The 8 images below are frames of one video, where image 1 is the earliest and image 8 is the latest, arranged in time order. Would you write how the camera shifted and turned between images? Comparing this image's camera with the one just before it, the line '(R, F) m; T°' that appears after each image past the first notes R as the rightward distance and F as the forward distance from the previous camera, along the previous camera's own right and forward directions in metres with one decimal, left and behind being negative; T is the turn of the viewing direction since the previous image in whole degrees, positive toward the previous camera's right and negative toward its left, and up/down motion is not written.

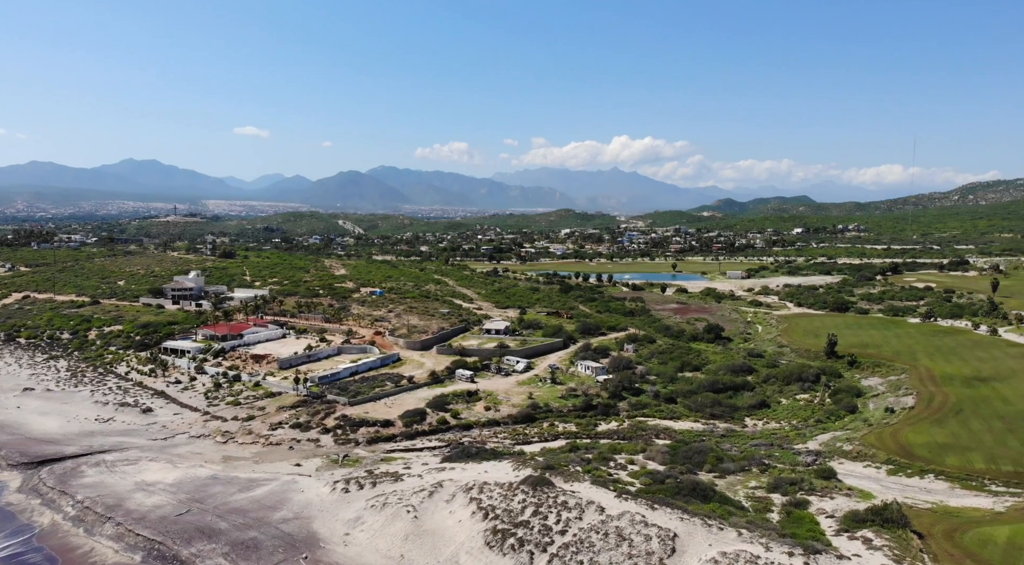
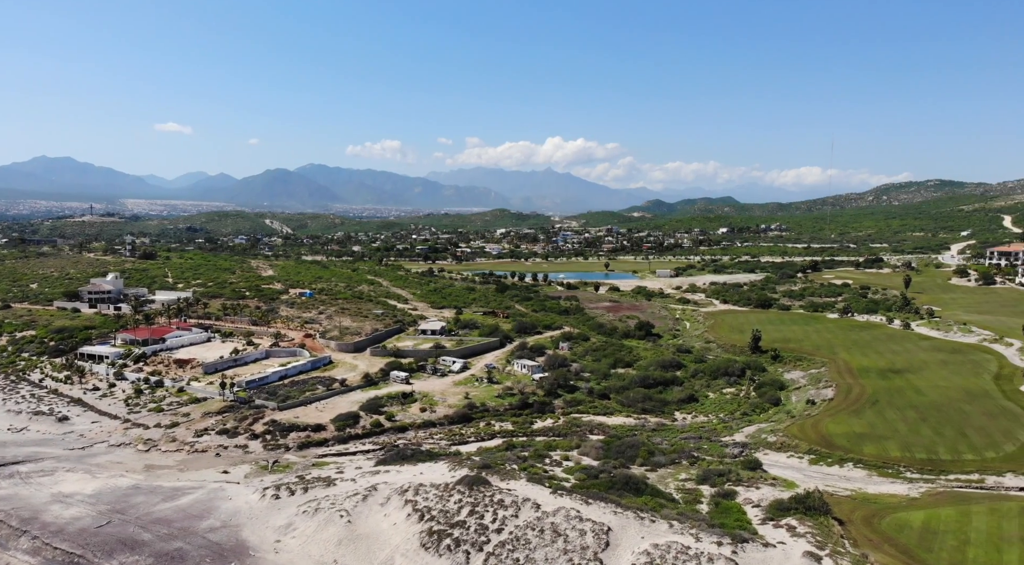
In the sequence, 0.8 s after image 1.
(+0.9, 0.0) m; +4°
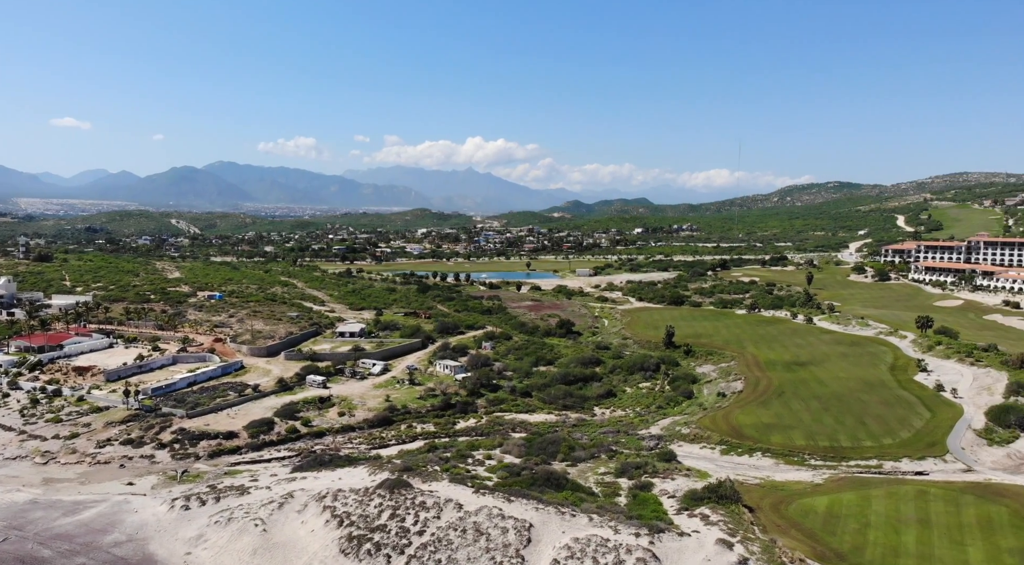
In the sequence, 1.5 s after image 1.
(+1.0, -0.1) m; +5°
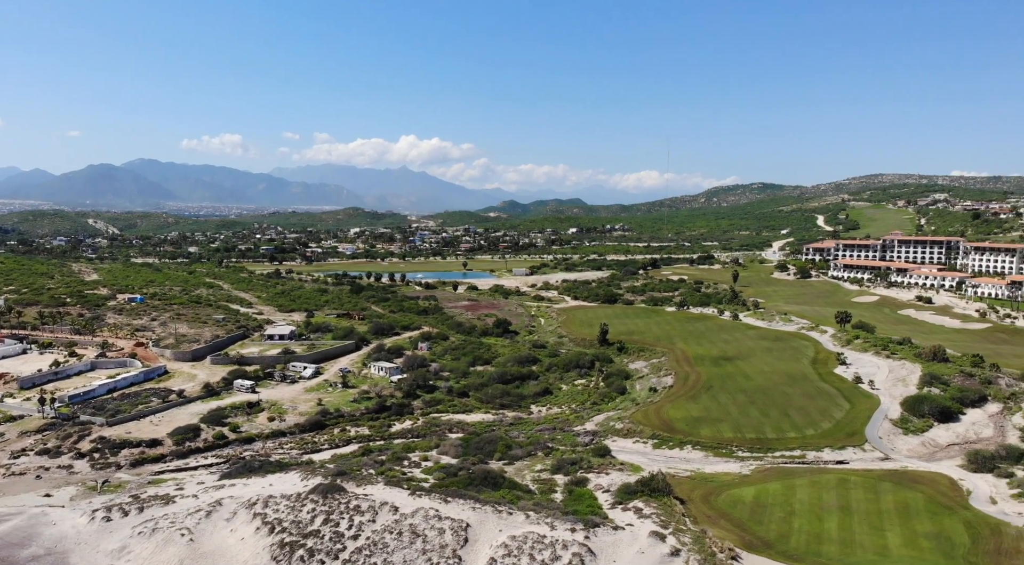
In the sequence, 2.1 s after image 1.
(+0.6, -0.2) m; +5°
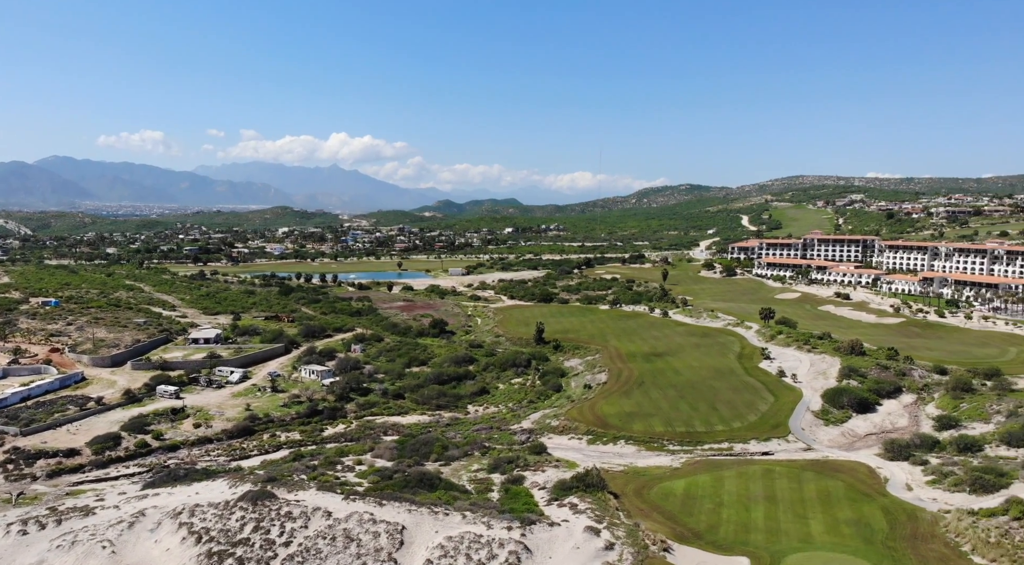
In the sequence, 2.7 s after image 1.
(+0.5, -0.1) m; +5°
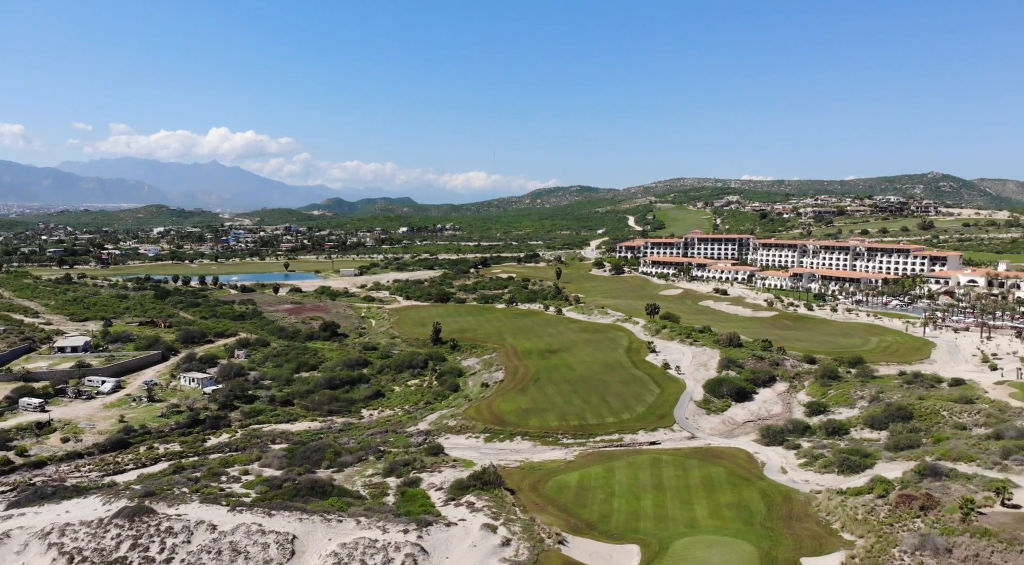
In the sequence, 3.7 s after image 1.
(+1.6, 0.0) m; +7°
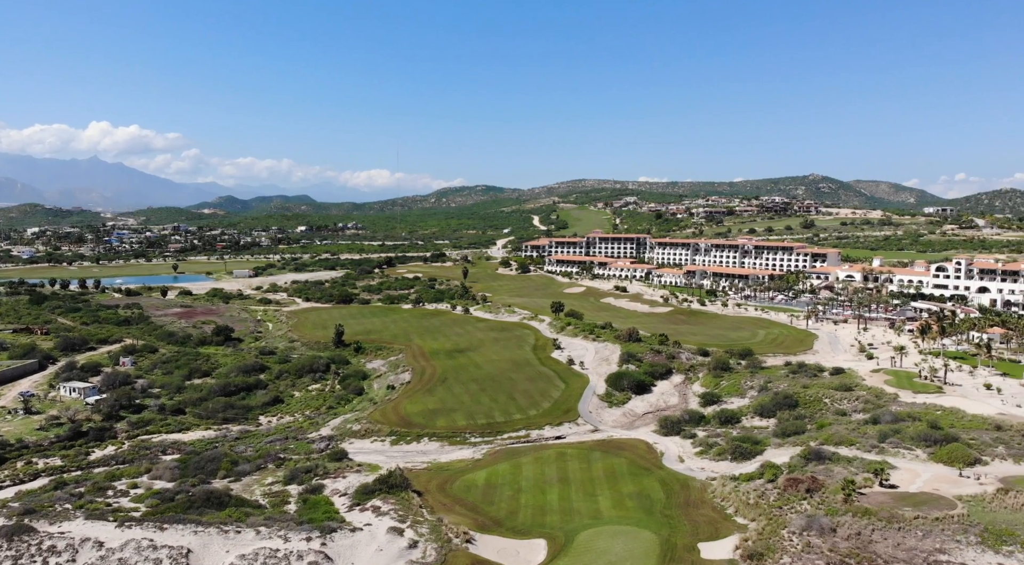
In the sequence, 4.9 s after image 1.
(+1.3, -0.2) m; +6°
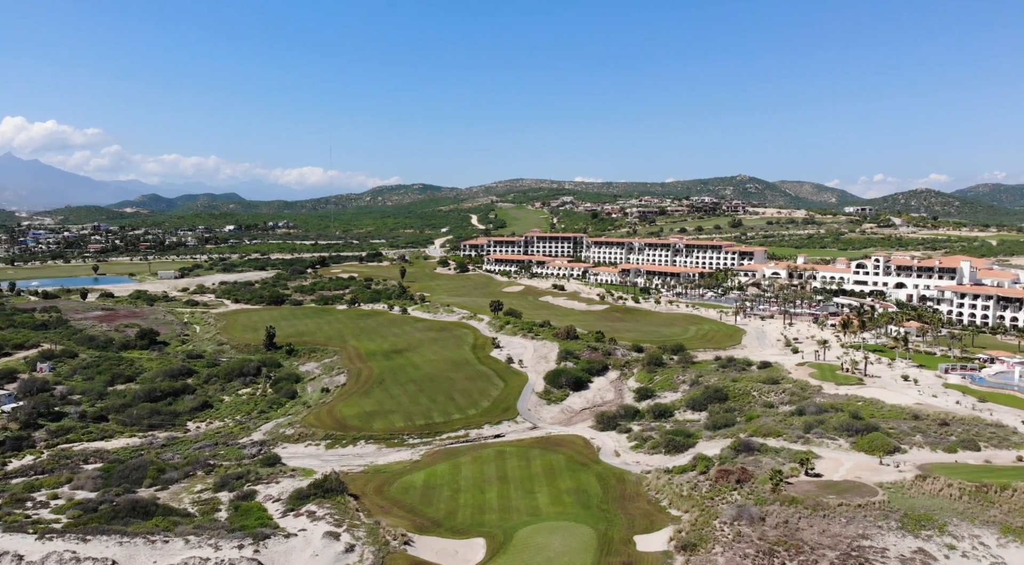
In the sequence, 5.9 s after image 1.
(+0.8, -0.2) m; +4°
